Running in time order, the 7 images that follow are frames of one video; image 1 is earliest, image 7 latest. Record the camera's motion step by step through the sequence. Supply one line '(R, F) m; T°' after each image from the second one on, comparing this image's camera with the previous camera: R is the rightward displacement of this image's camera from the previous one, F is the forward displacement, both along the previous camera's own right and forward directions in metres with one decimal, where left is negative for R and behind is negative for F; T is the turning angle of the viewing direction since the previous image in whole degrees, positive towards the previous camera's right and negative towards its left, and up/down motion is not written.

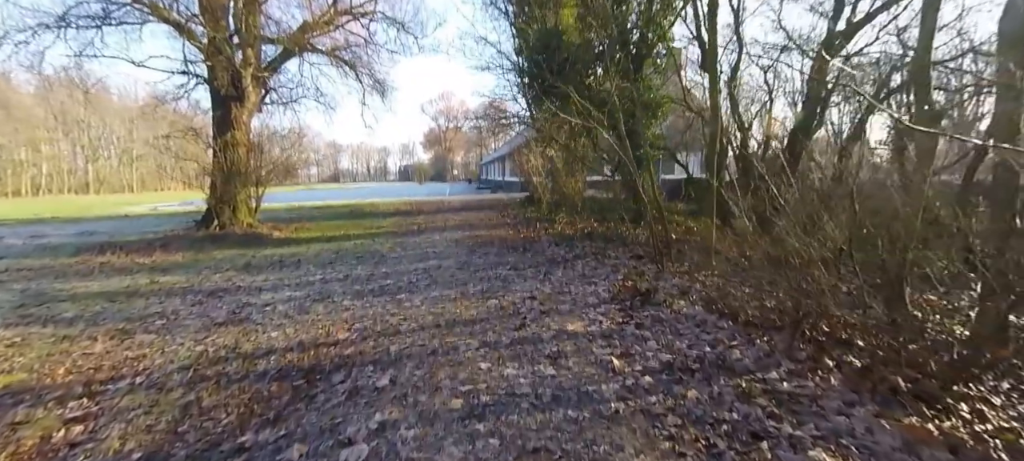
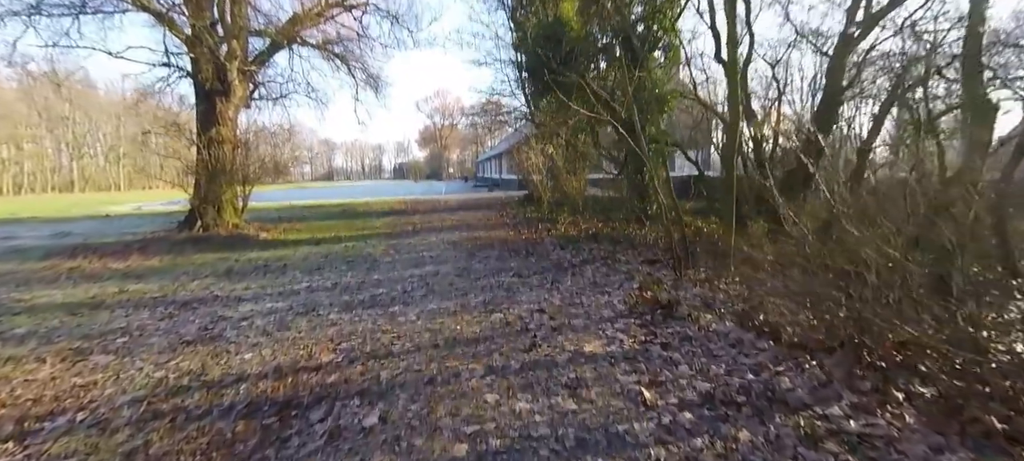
(-0.1, +0.5) m; +1°
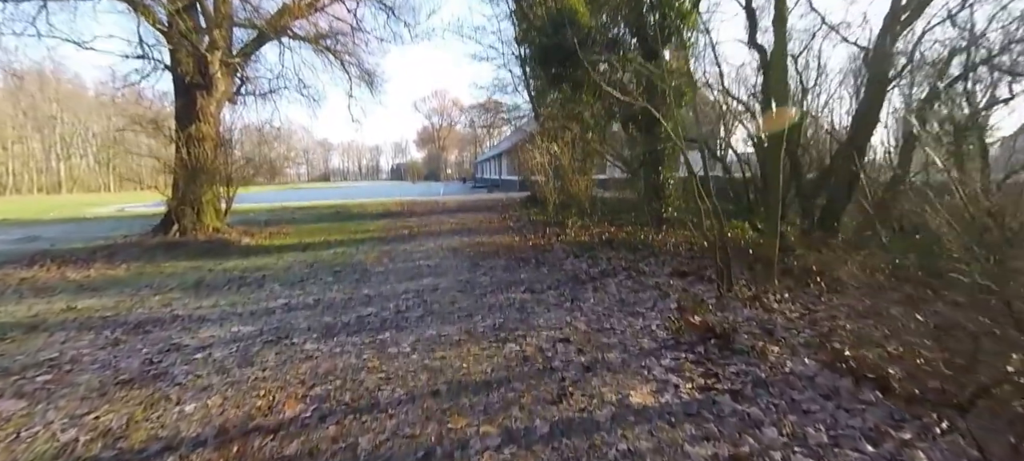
(-0.2, +0.9) m; 0°
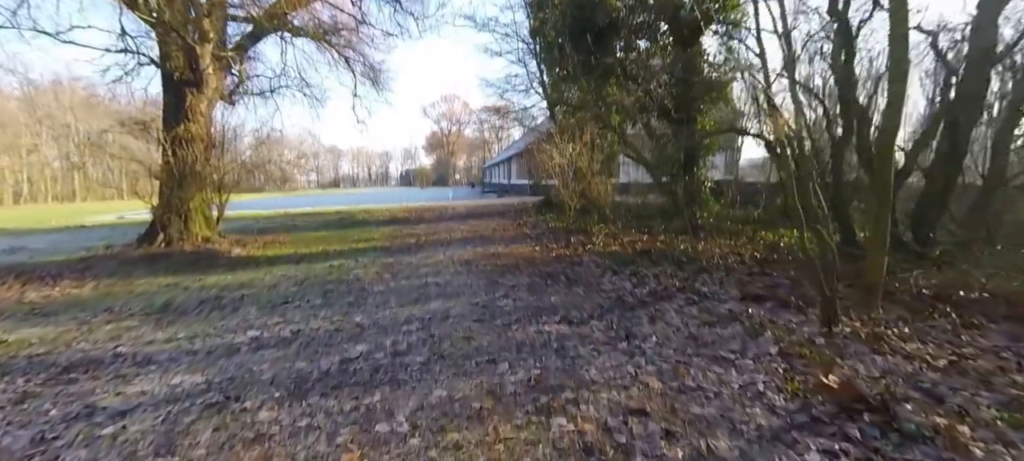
(-0.2, +1.2) m; -1°
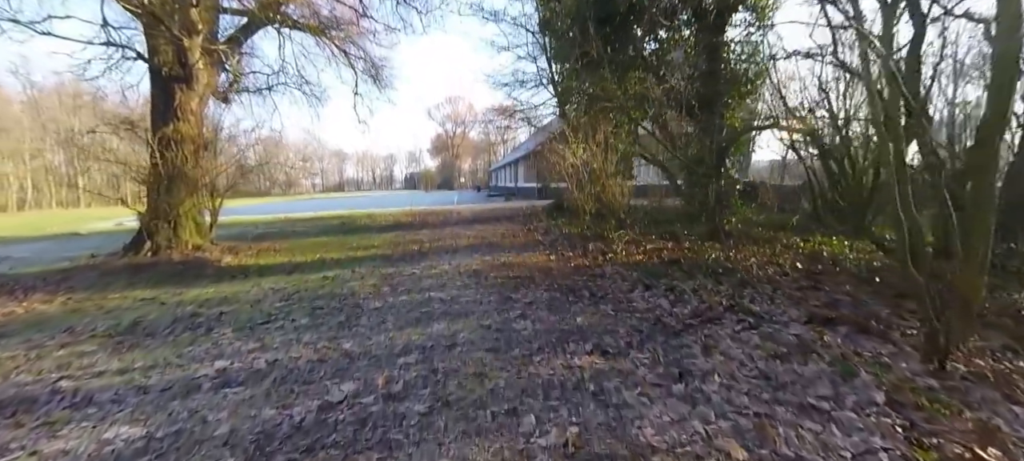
(-0.1, +0.8) m; -1°
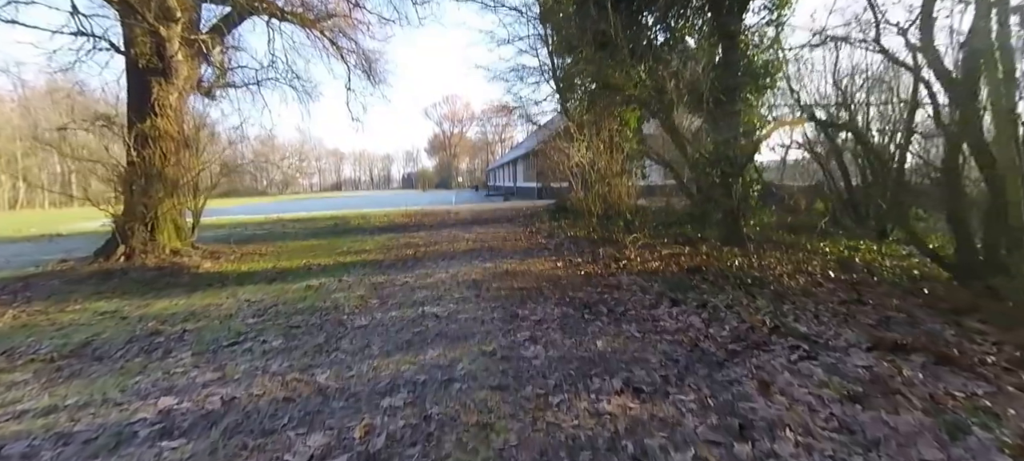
(-0.1, +0.7) m; 0°
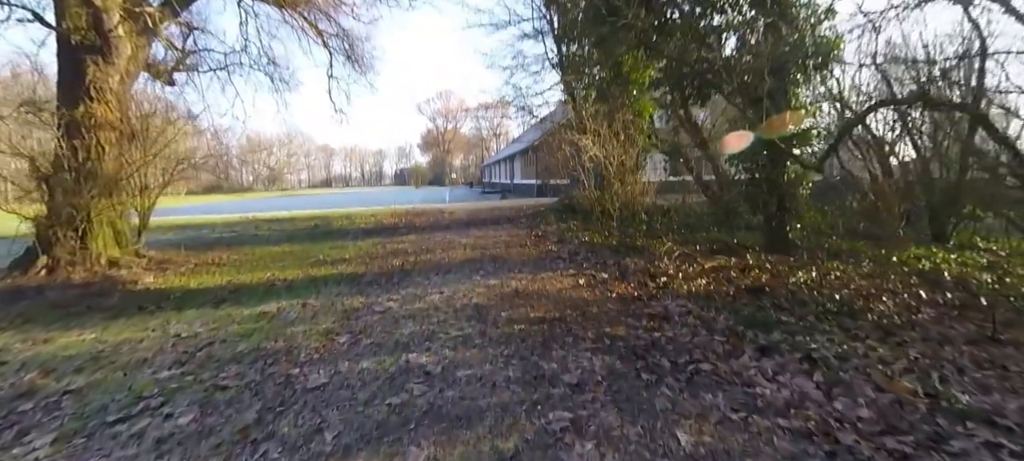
(-0.2, +1.3) m; +1°
